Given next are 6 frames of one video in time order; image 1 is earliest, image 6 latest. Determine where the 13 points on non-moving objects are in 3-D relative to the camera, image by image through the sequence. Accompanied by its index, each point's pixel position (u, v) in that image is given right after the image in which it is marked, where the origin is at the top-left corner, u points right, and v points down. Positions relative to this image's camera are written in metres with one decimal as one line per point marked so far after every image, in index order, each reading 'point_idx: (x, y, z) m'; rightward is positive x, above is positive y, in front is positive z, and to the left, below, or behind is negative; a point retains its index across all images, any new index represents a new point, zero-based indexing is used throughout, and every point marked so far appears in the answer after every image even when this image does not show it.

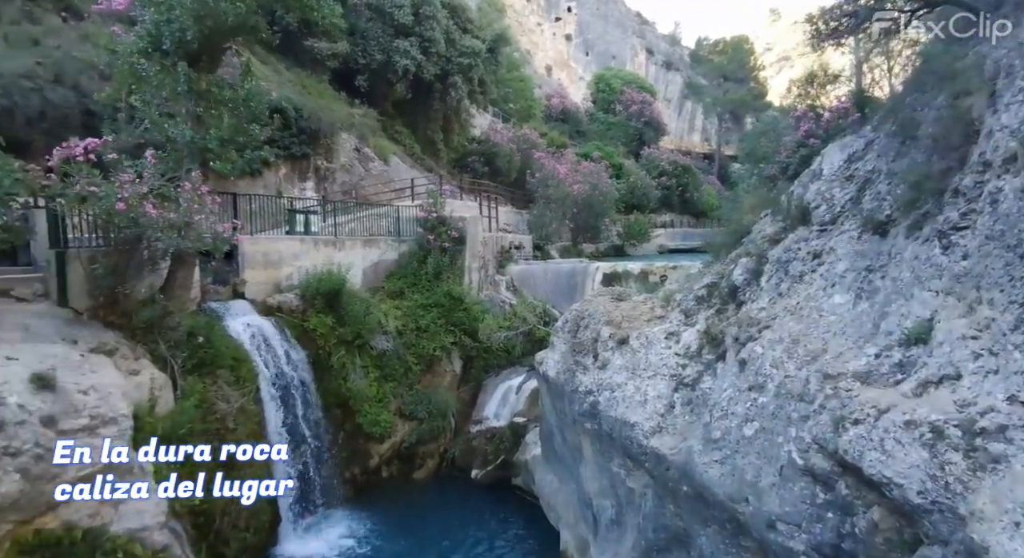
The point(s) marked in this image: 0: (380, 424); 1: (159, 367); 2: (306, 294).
0: (-2.4, -2.7, +10.6) m
1: (-4.4, -1.1, +7.2) m
2: (-3.7, -0.3, +10.4) m
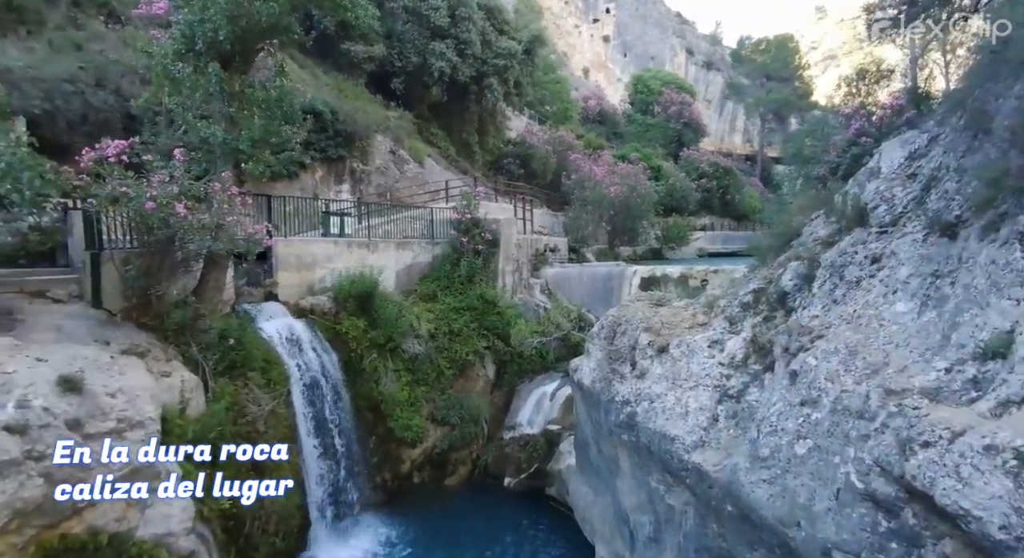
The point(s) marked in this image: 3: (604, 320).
0: (-1.8, -2.7, +10.4) m
1: (-4.0, -1.1, +7.2) m
2: (-3.1, -0.3, +10.4) m
3: (+1.2, -0.6, +7.9) m
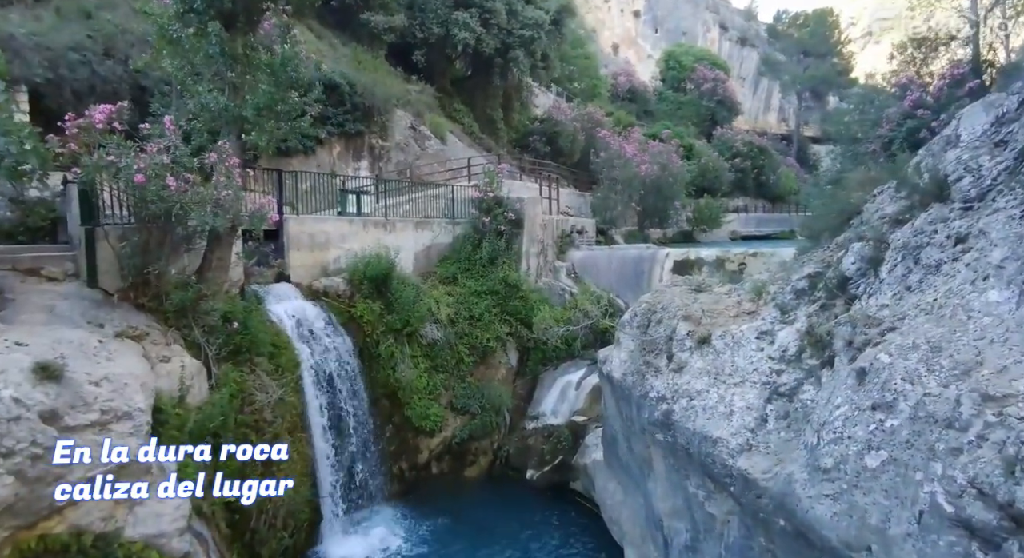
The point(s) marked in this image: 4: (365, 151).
0: (-1.4, -2.4, +9.9) m
1: (-3.8, -0.9, +6.8) m
2: (-2.7, 0.0, +9.9) m
3: (+1.5, -0.4, +7.2) m
4: (-3.9, +3.4, +15.3) m
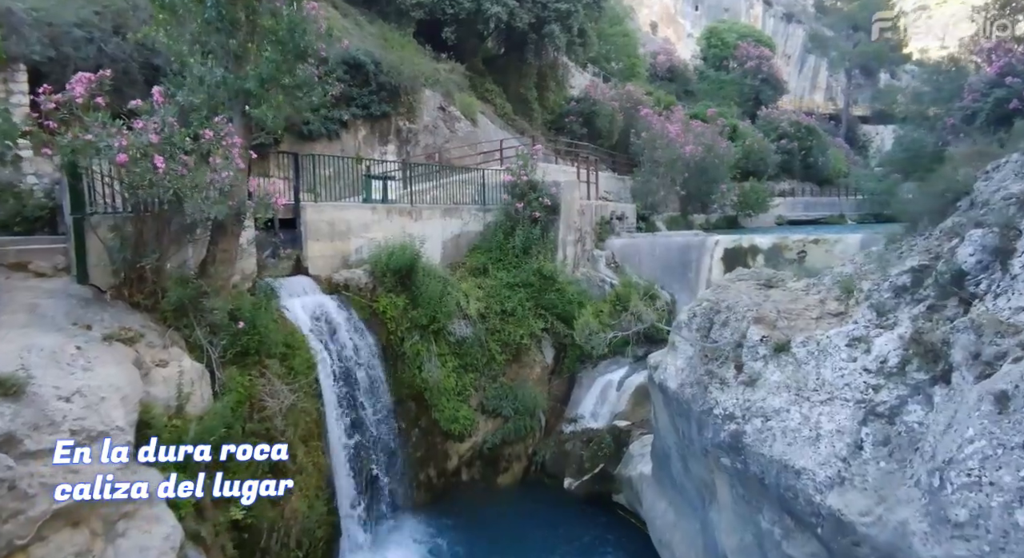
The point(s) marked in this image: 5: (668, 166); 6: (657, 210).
0: (-0.8, -2.3, +9.1) m
1: (-3.4, -0.8, +6.1) m
2: (-2.1, +0.1, +9.1) m
3: (+1.9, -0.3, +6.2) m
4: (-3.1, +3.6, +14.6) m
5: (+5.1, +3.7, +19.0) m
6: (+4.8, +2.3, +18.9) m
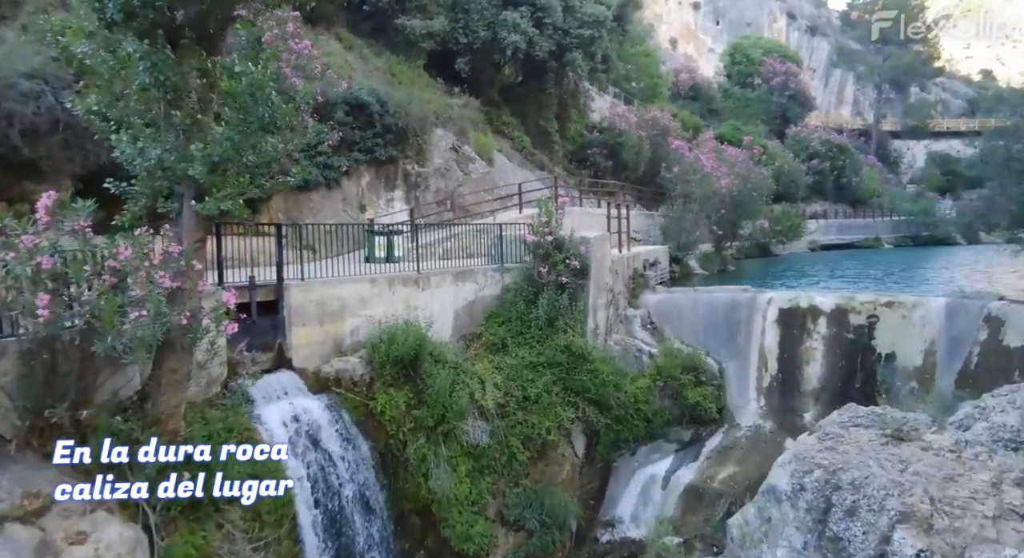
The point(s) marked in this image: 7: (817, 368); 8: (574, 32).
0: (-0.5, -3.4, +7.6) m
1: (-3.1, -2.0, +4.7) m
2: (-1.8, -1.1, +7.6) m
3: (+2.2, -1.4, +4.6) m
4: (-2.6, +2.3, +13.2) m
5: (+5.7, +2.3, +17.4) m
6: (+5.4, +0.9, +17.3) m
7: (+5.3, -1.6, +10.0) m
8: (+1.9, +7.6, +17.7) m
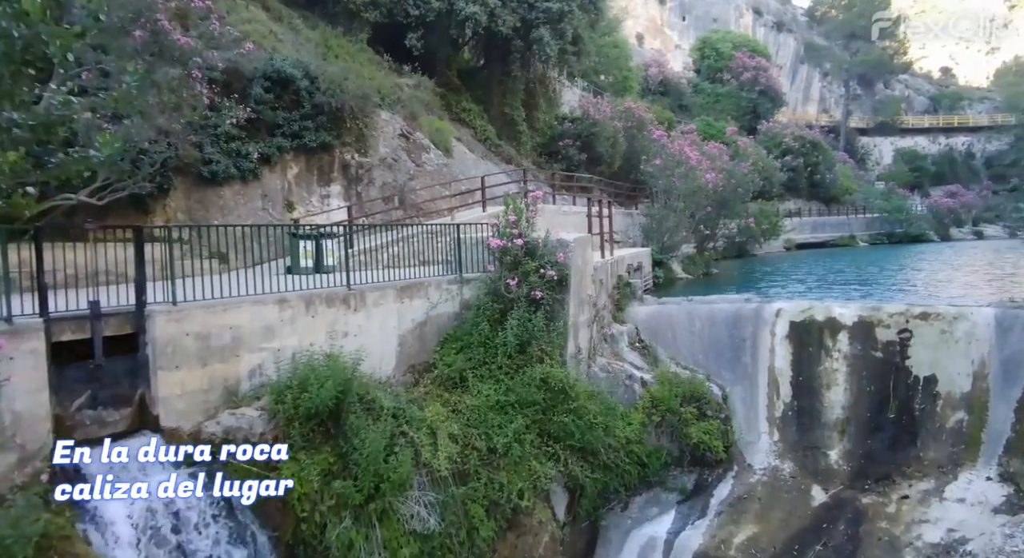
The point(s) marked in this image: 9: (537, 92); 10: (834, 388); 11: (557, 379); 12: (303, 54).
0: (-0.9, -3.6, +5.6) m
1: (-3.4, -2.2, +2.5) m
2: (-2.2, -1.3, +5.6) m
3: (+2.0, -1.6, +2.8) m
4: (-3.3, +2.1, +11.1) m
5: (+4.7, +2.2, +15.7) m
6: (+4.4, +0.8, +15.6) m
7: (+4.7, -1.7, +8.3) m
8: (+0.8, +7.4, +15.8) m
9: (+0.8, +6.0, +18.5) m
10: (+4.7, -1.6, +8.4) m
11: (+0.6, -1.2, +7.4) m
12: (-4.0, +4.4, +11.2) m
